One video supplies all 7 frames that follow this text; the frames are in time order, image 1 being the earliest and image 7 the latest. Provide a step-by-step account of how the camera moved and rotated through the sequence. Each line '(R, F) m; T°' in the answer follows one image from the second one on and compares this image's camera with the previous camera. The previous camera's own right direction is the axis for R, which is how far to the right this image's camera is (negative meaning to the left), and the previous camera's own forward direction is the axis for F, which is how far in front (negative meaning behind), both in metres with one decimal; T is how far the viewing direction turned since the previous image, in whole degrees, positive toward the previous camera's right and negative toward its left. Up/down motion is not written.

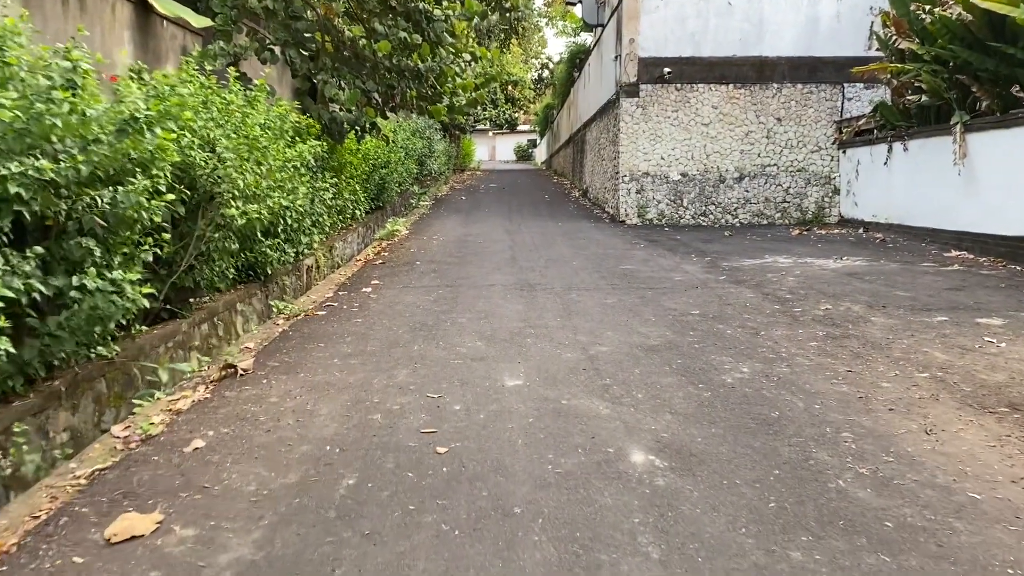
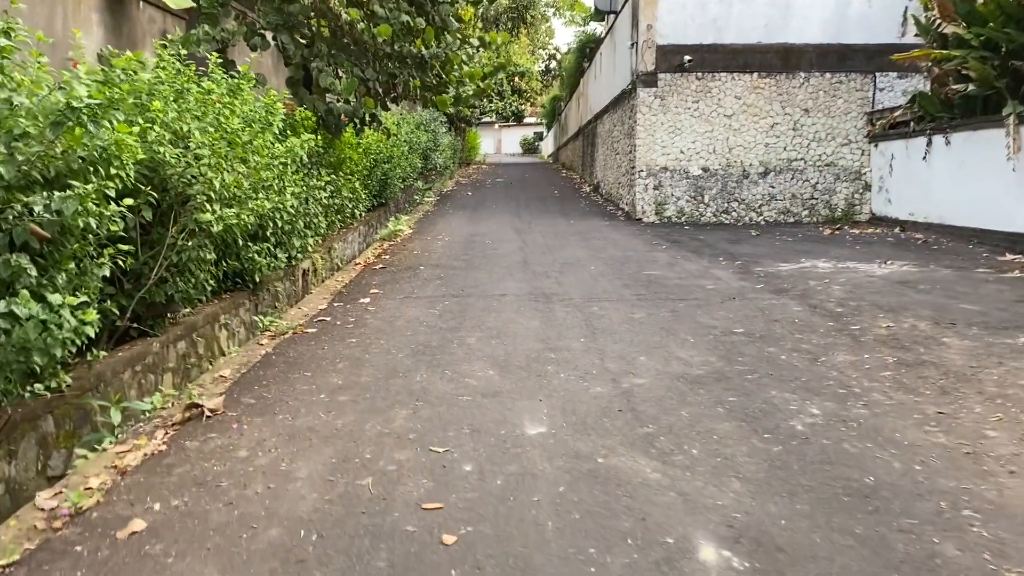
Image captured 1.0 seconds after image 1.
(-0.1, +0.7) m; 0°
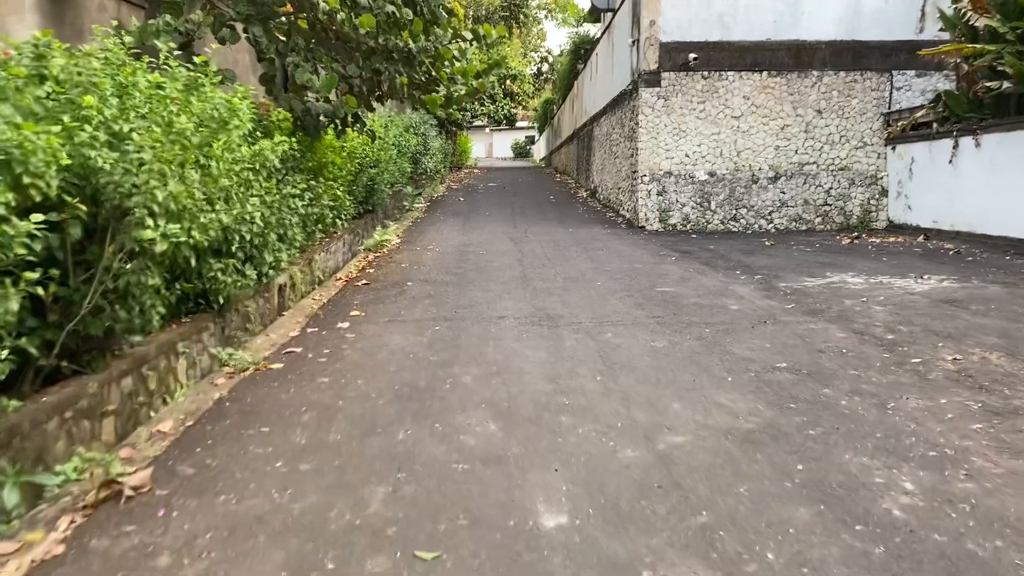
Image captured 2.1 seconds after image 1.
(-0.1, +0.8) m; +1°
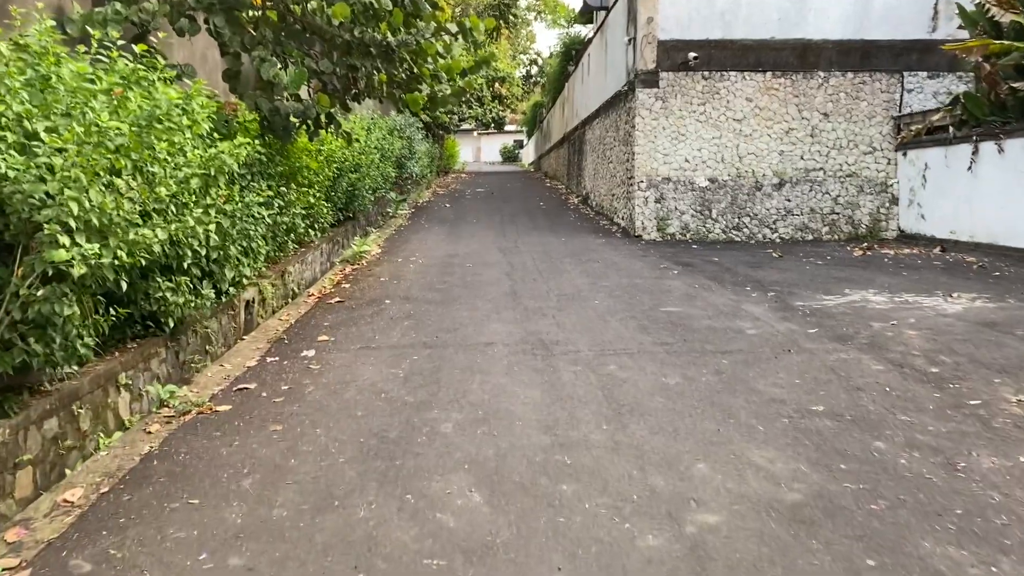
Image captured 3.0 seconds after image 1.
(0.0, +0.7) m; +1°
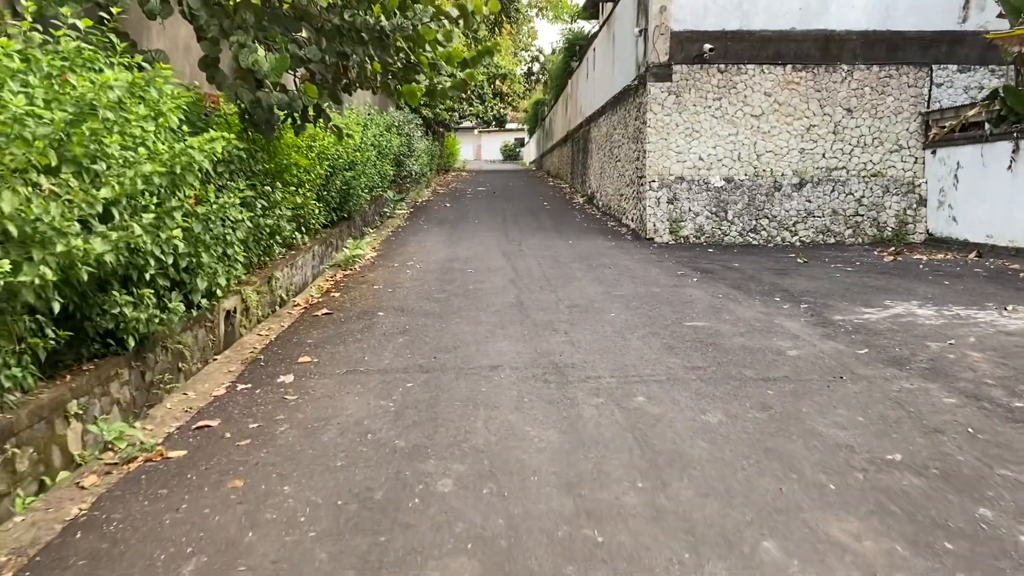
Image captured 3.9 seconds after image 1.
(-0.1, +0.7) m; 0°
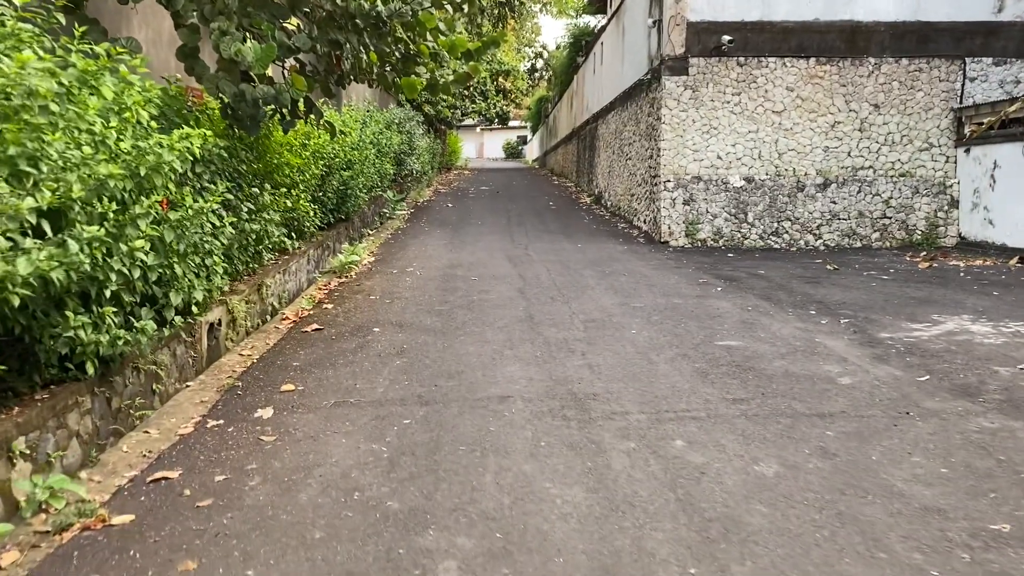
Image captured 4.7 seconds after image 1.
(0.0, +0.6) m; 0°
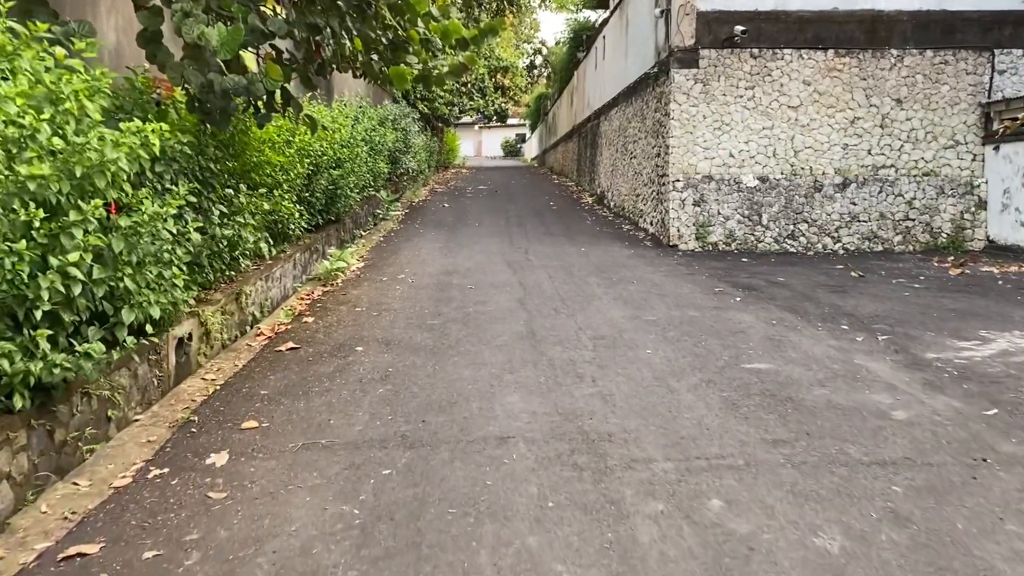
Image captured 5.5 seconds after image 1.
(0.0, +0.6) m; 0°
